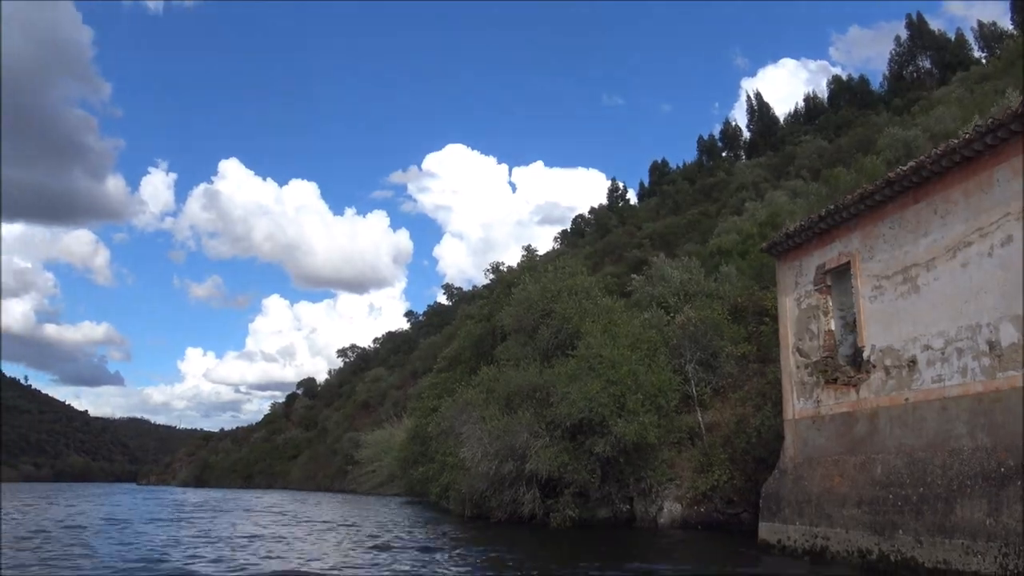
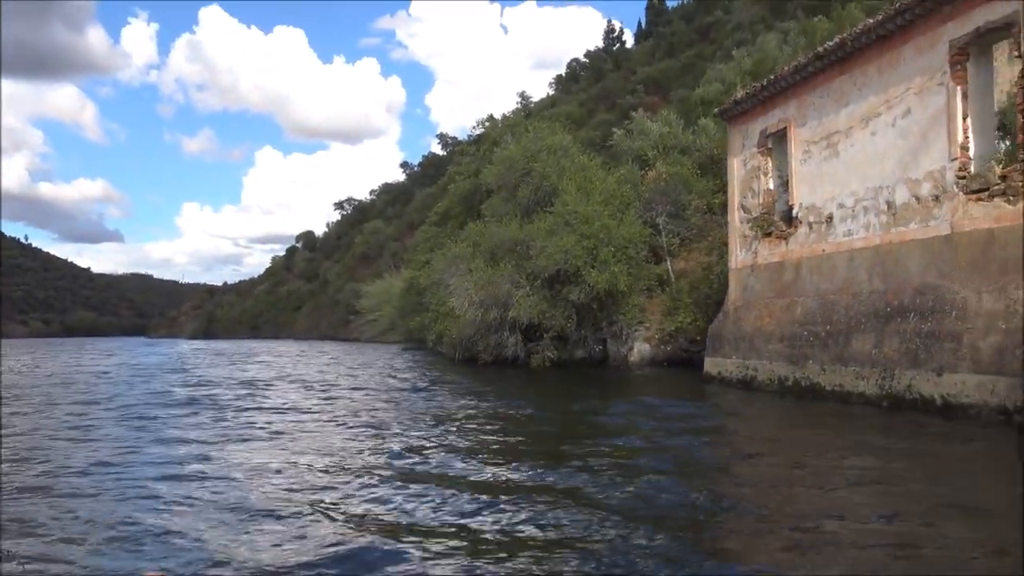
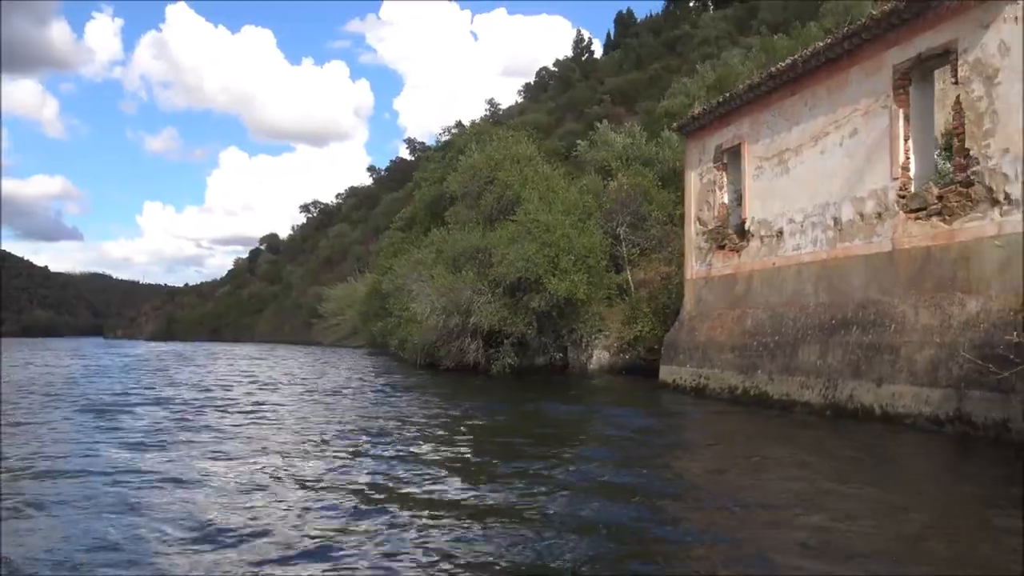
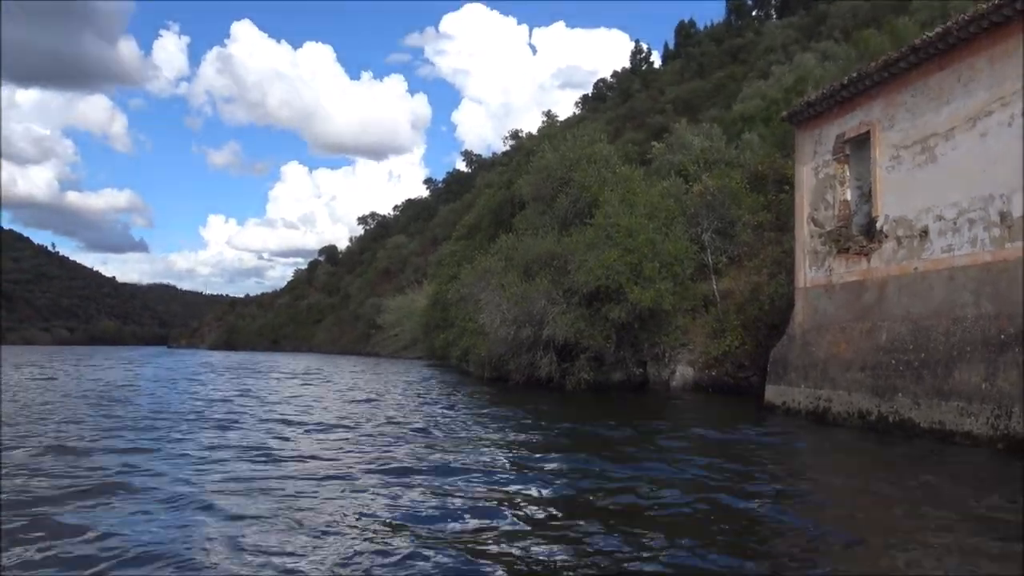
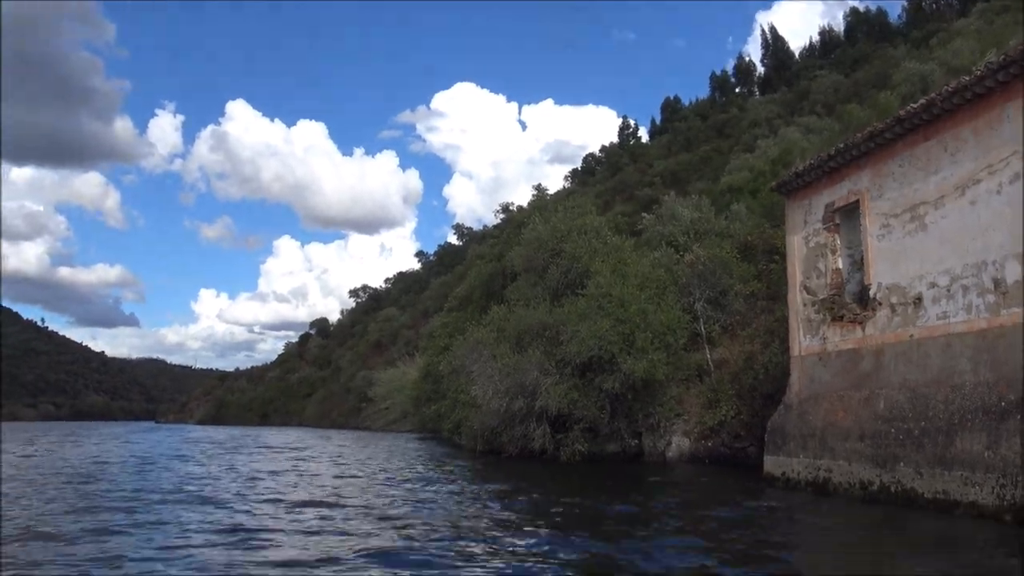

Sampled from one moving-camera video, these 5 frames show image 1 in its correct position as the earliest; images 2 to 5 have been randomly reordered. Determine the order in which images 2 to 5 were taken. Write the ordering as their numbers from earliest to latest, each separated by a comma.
5, 4, 2, 3
